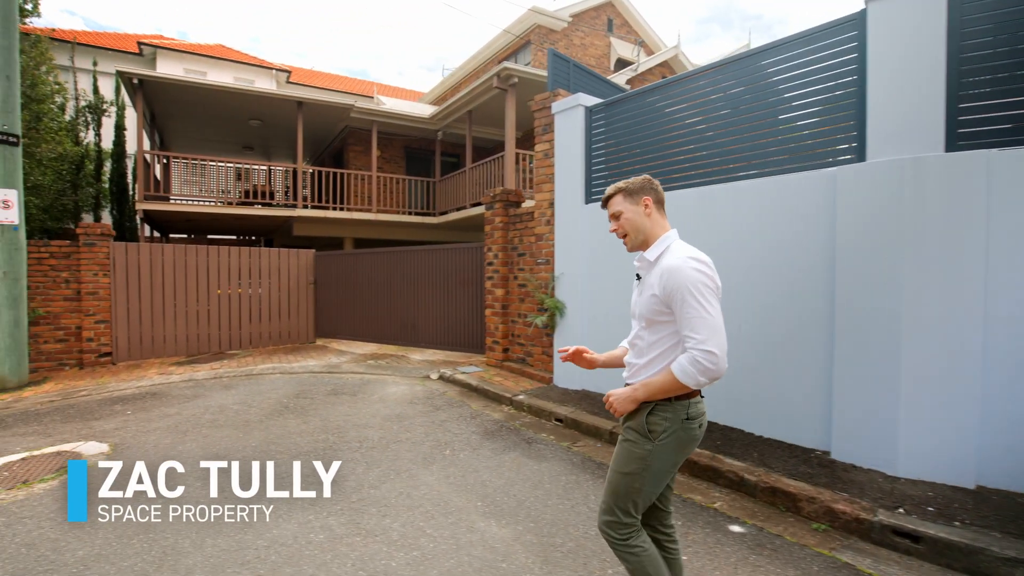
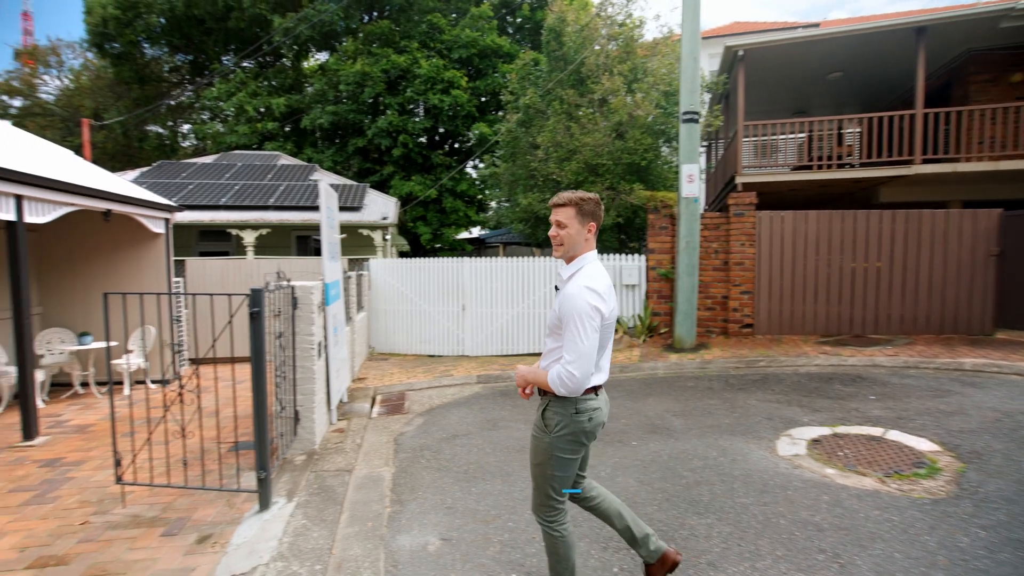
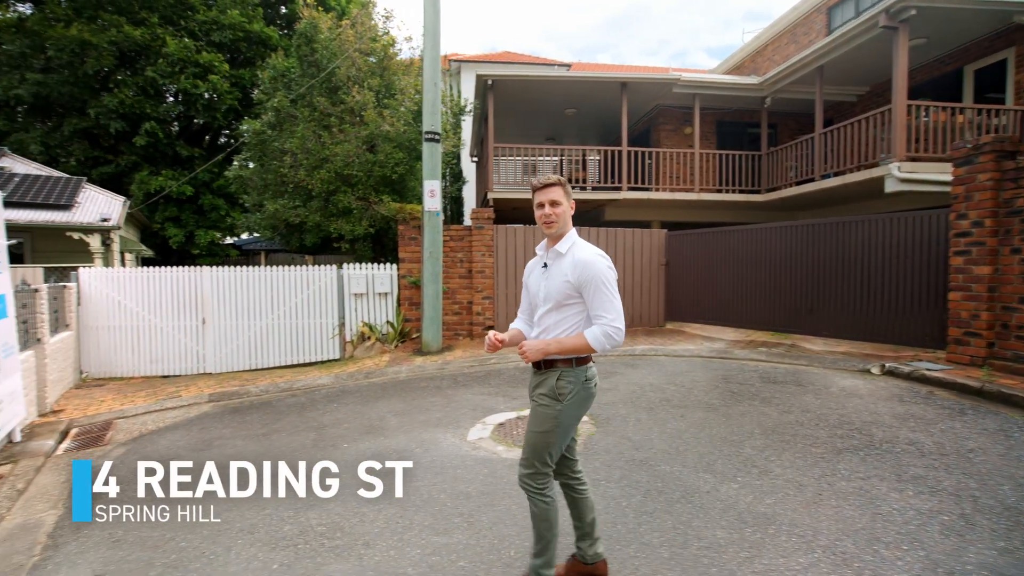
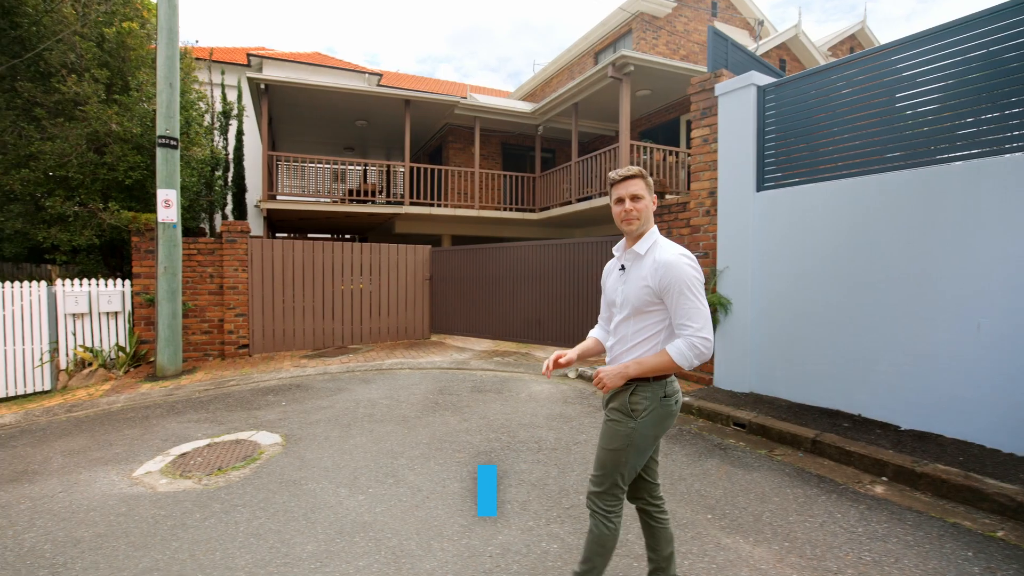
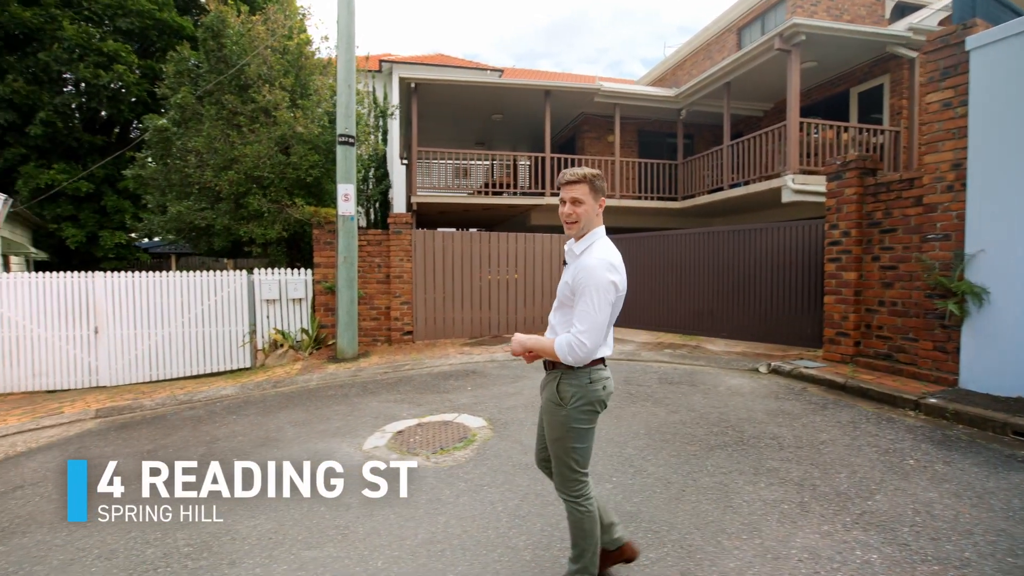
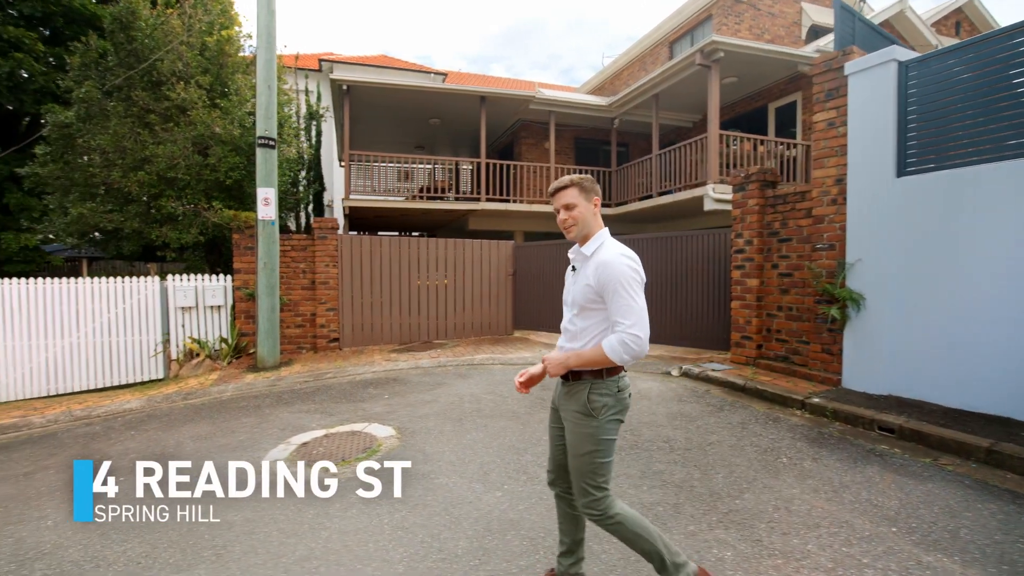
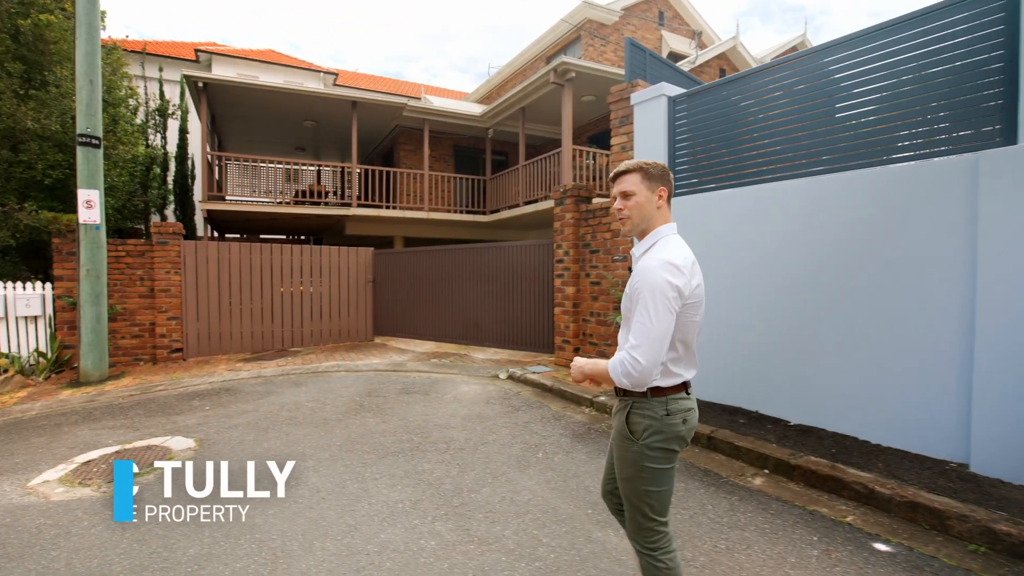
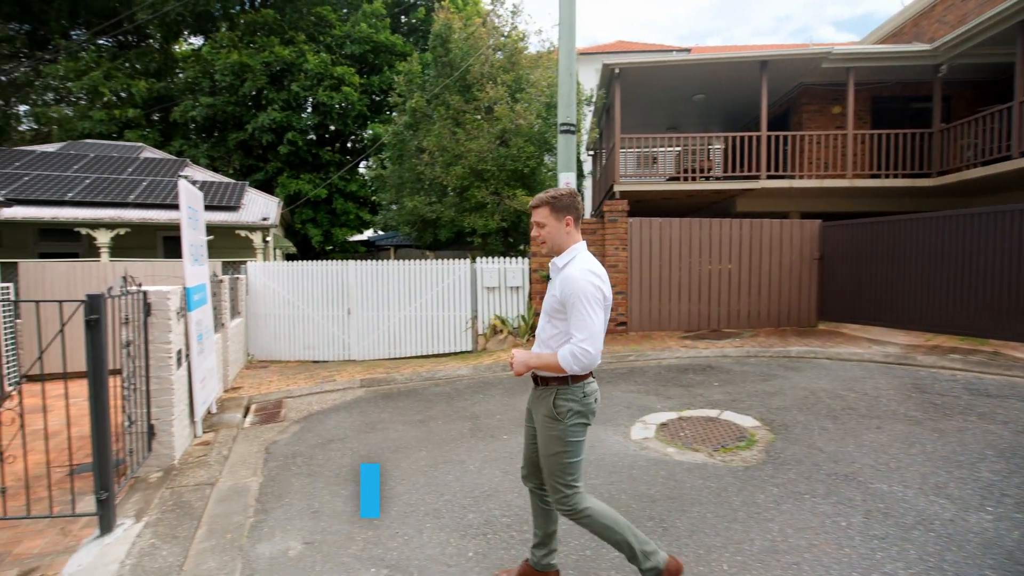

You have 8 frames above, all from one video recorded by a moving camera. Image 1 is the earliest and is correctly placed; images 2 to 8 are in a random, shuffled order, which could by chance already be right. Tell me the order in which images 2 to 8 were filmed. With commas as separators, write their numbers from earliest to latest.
7, 4, 6, 5, 3, 8, 2
